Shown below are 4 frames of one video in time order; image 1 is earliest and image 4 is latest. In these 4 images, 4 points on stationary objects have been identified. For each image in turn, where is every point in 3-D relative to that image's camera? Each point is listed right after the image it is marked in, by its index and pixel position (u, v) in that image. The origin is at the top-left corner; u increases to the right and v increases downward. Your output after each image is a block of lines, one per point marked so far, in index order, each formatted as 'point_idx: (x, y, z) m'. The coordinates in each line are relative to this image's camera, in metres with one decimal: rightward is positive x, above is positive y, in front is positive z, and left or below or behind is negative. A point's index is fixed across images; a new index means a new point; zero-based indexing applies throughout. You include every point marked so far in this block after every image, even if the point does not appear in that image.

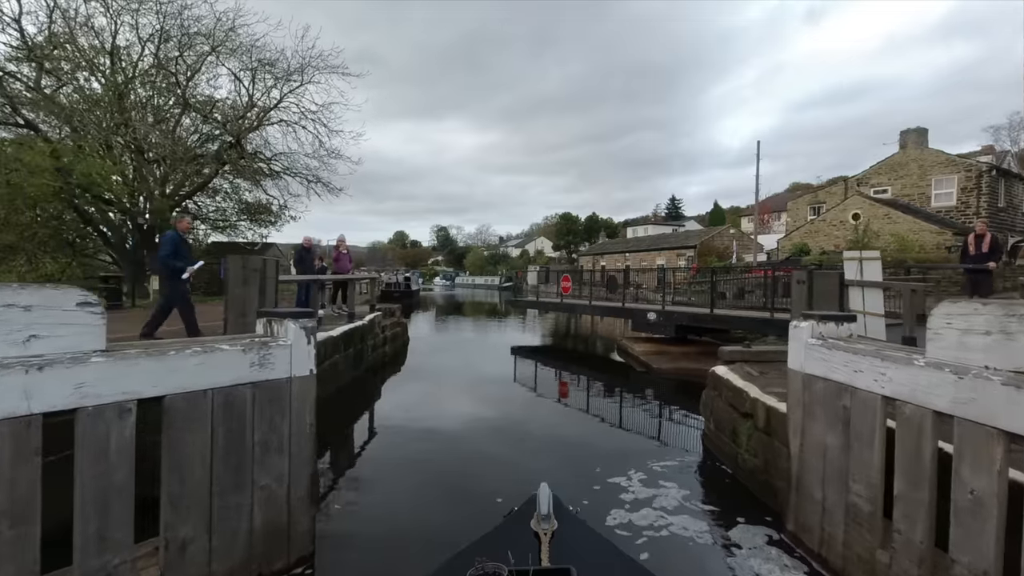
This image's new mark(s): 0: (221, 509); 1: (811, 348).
0: (-1.4, -1.0, +2.5) m
1: (+1.8, -0.4, +3.2) m
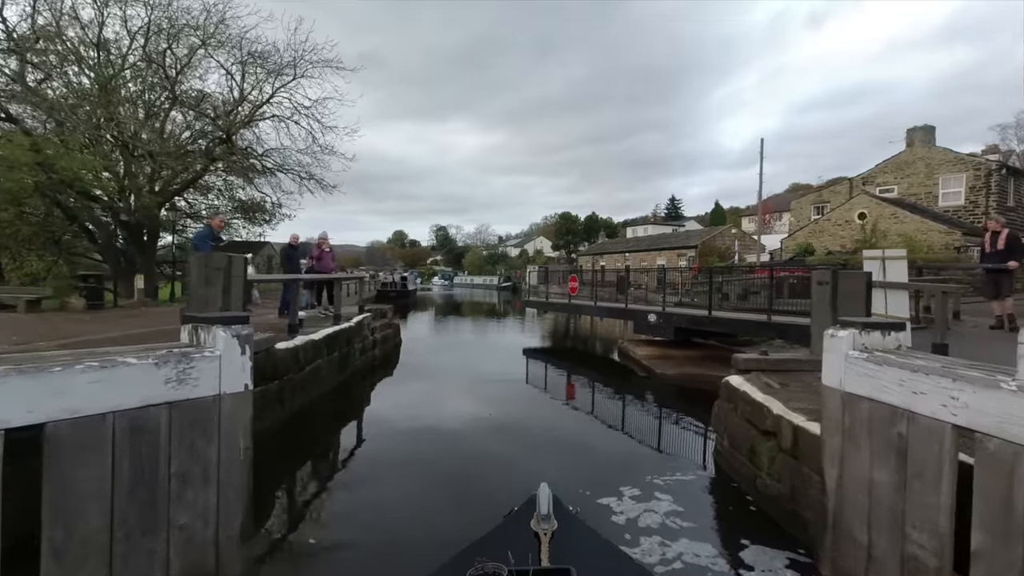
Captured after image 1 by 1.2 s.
0: (-1.4, -1.0, +2.0) m
1: (+1.7, -0.4, +2.7) m
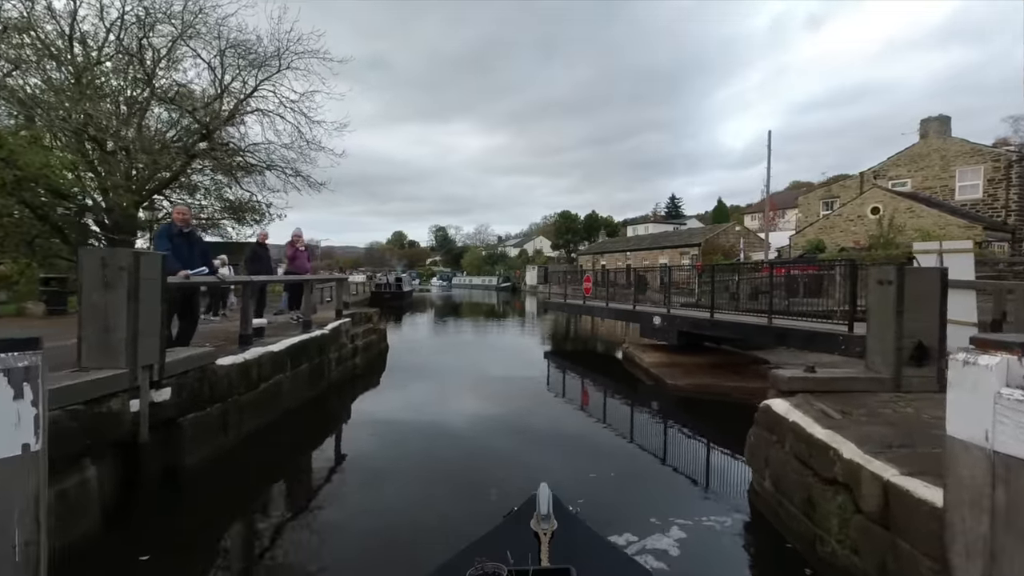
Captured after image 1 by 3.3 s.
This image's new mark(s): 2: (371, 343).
0: (-1.5, -1.1, +1.1) m
1: (+1.6, -0.4, +1.7) m
2: (-2.9, -1.1, +11.0) m
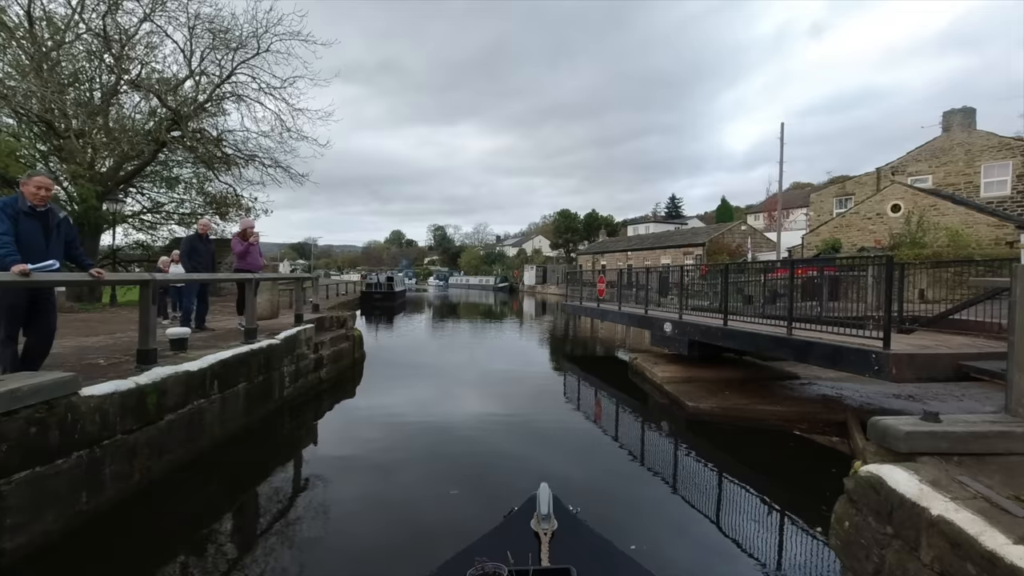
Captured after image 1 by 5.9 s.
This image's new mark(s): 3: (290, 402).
0: (-1.7, -1.1, -0.3) m
1: (+1.5, -0.4, +0.4) m
2: (-3.0, -1.1, +9.7) m
3: (-3.0, -1.6, +7.2) m
